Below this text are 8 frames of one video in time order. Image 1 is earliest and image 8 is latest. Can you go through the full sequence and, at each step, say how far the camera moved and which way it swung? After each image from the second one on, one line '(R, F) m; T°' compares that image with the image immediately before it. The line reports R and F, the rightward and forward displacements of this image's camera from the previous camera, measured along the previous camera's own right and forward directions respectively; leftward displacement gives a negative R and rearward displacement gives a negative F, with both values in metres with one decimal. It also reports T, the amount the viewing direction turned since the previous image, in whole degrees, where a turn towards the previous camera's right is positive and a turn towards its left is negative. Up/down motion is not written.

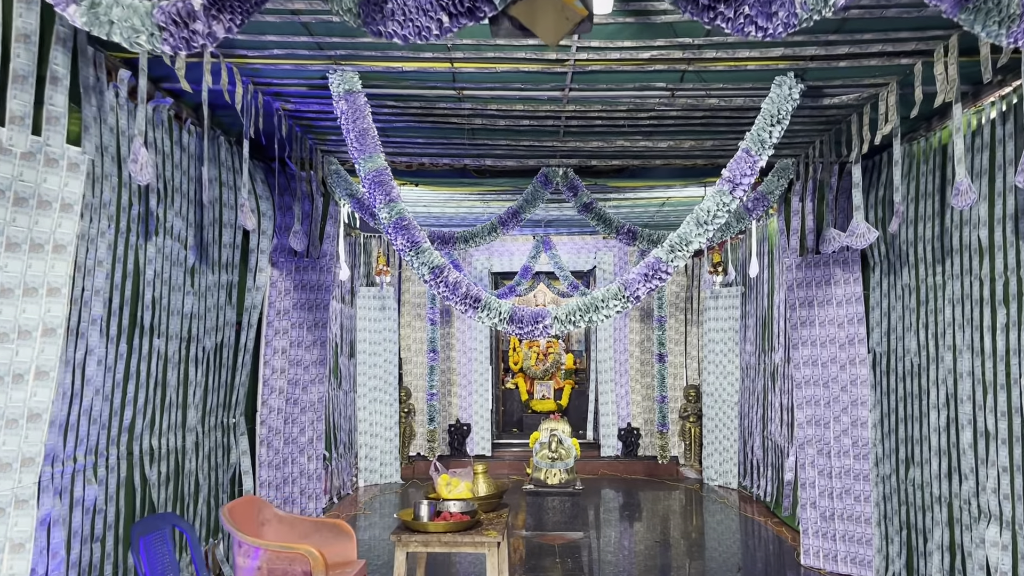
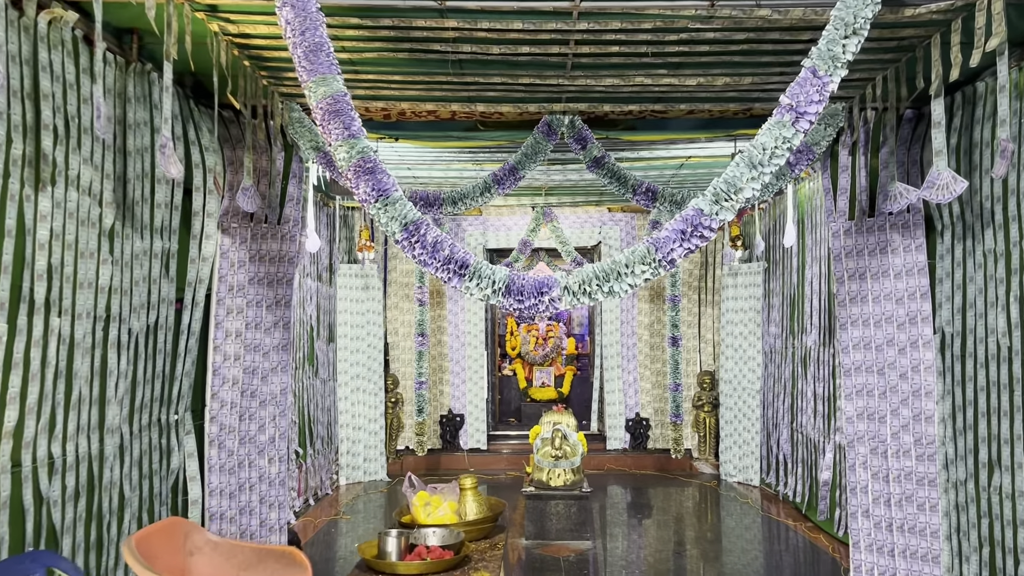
(0.0, +0.5) m; 0°
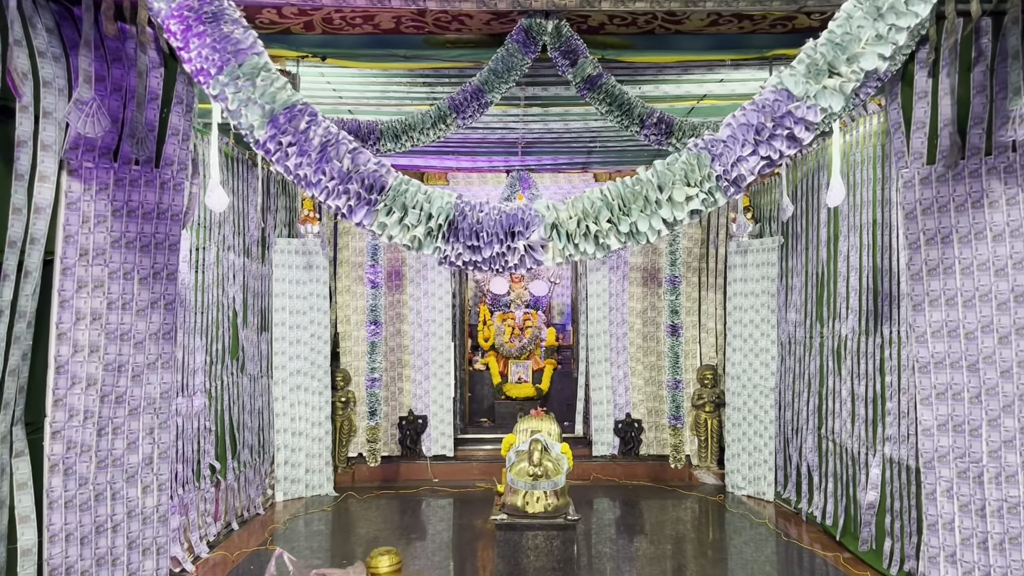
(0.0, +0.8) m; +2°
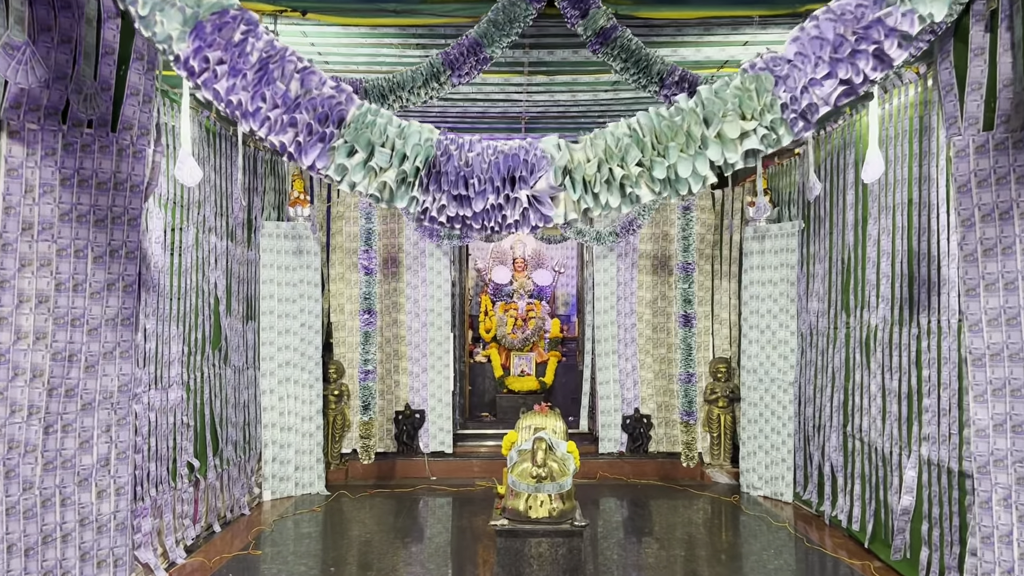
(0.0, +0.2) m; 0°
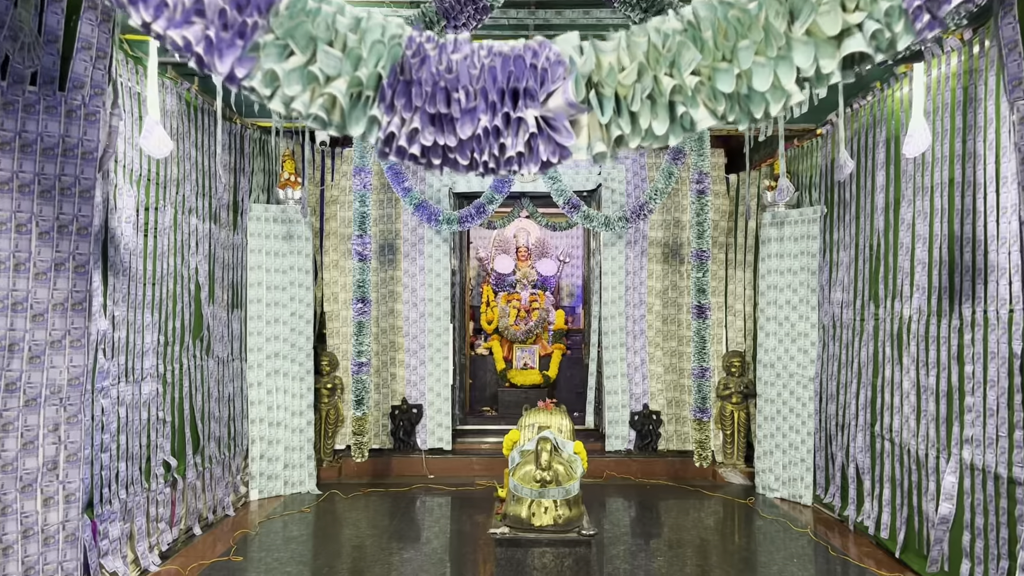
(0.0, +0.2) m; 0°
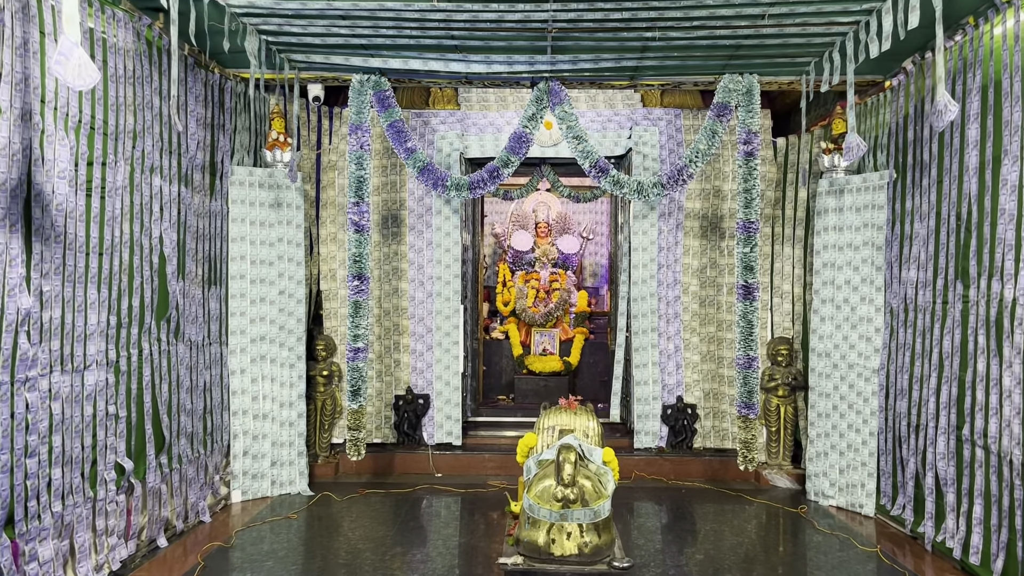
(0.0, +0.5) m; -1°
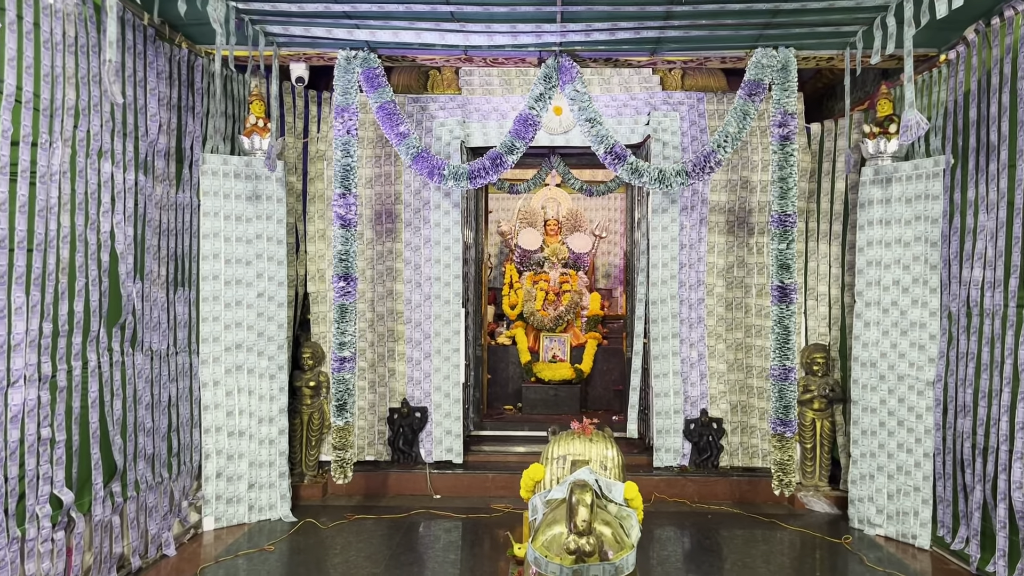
(0.0, +0.4) m; -1°
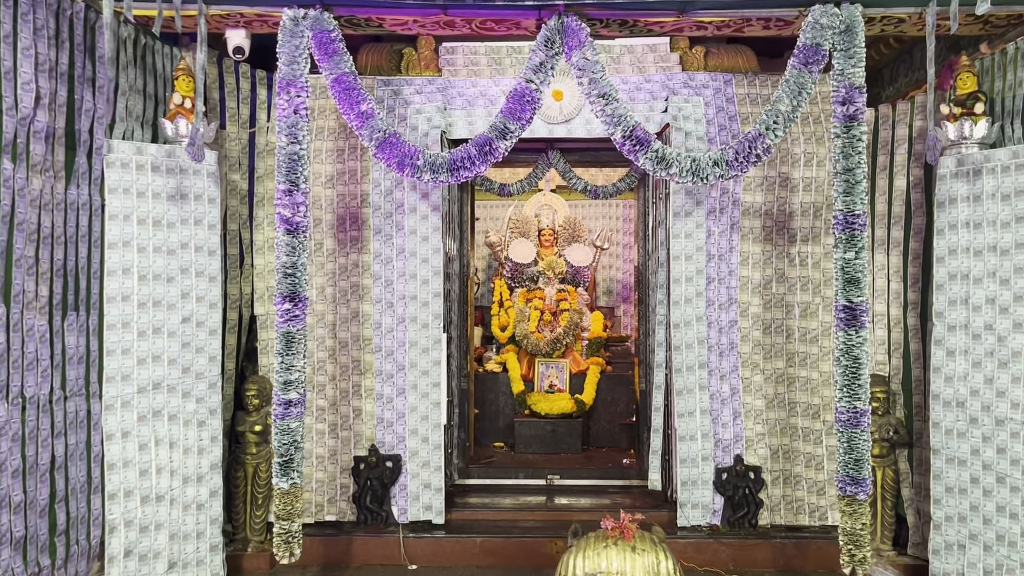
(0.0, +0.6) m; +1°
